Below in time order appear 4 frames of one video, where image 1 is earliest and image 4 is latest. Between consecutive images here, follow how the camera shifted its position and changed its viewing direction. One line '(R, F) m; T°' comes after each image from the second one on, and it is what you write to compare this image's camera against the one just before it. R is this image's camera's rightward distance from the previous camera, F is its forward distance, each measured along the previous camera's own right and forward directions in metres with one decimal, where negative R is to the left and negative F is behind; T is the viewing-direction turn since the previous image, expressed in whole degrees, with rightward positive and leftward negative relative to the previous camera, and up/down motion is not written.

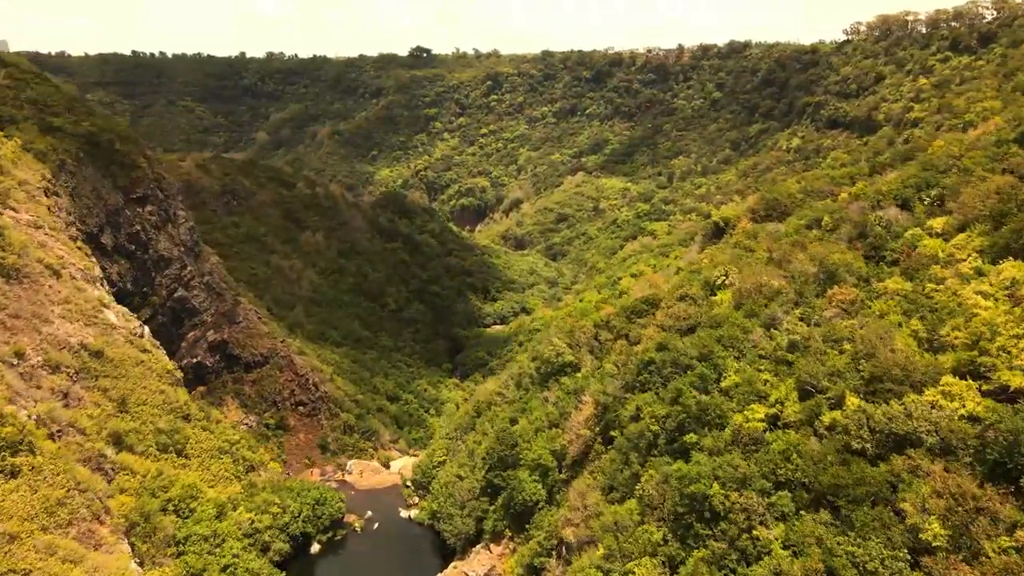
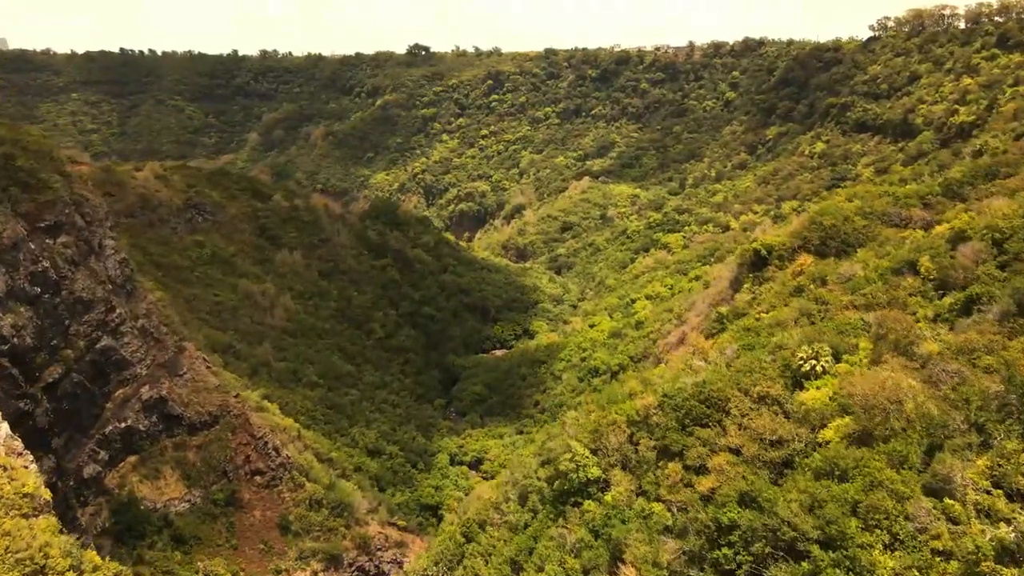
(0.0, +3.9) m; 0°
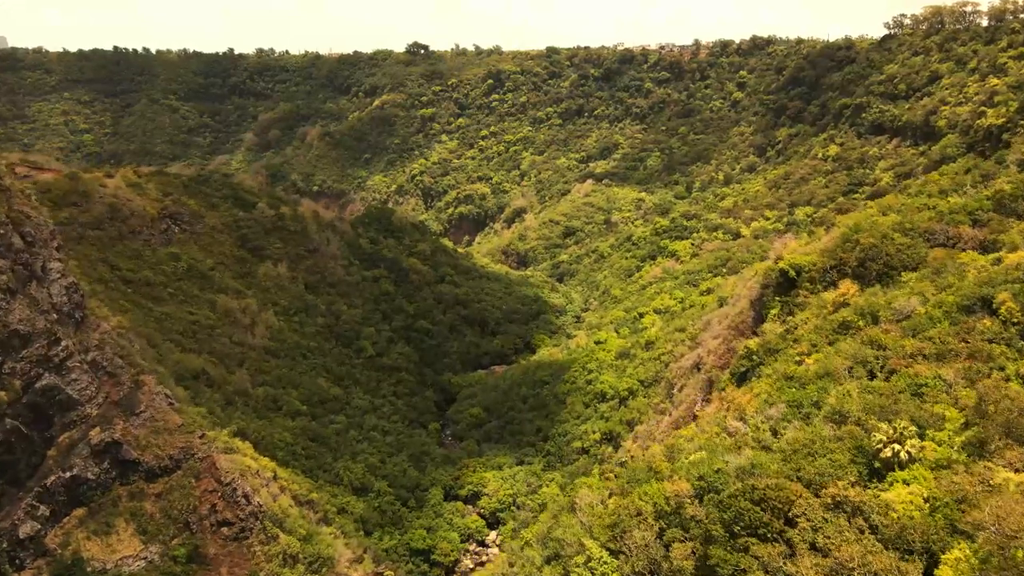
(0.0, +2.1) m; 0°
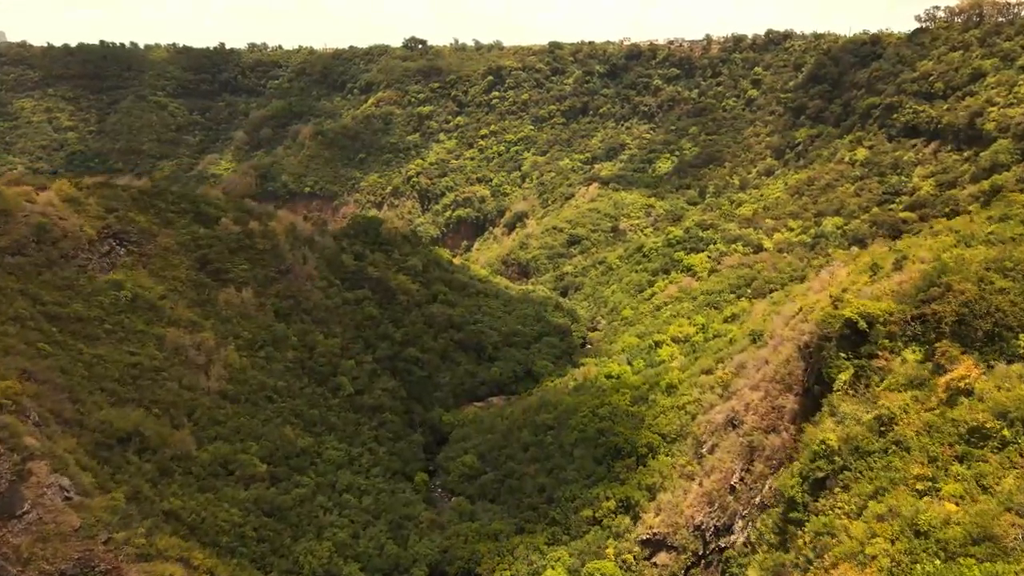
(+0.1, +3.8) m; 0°
